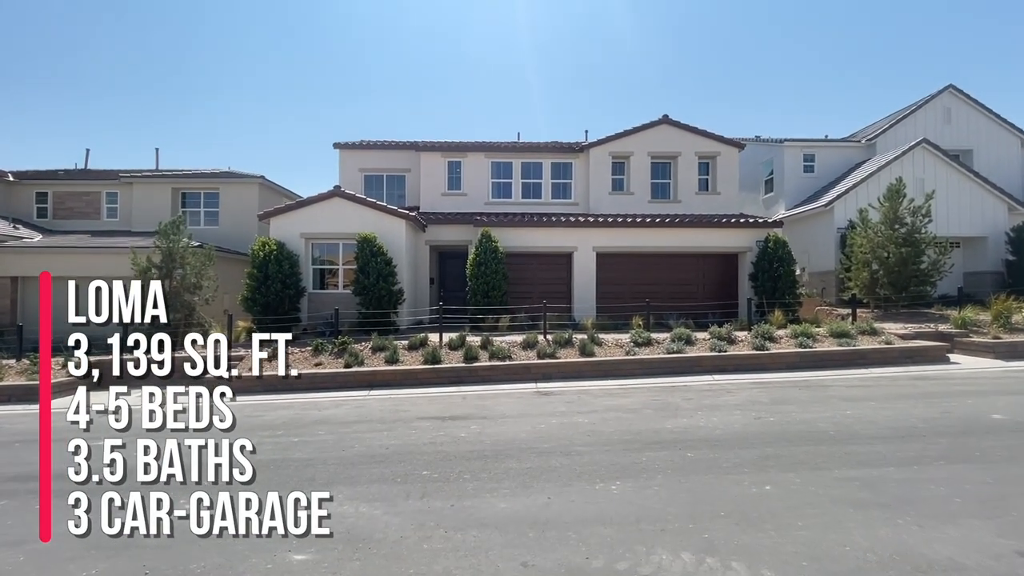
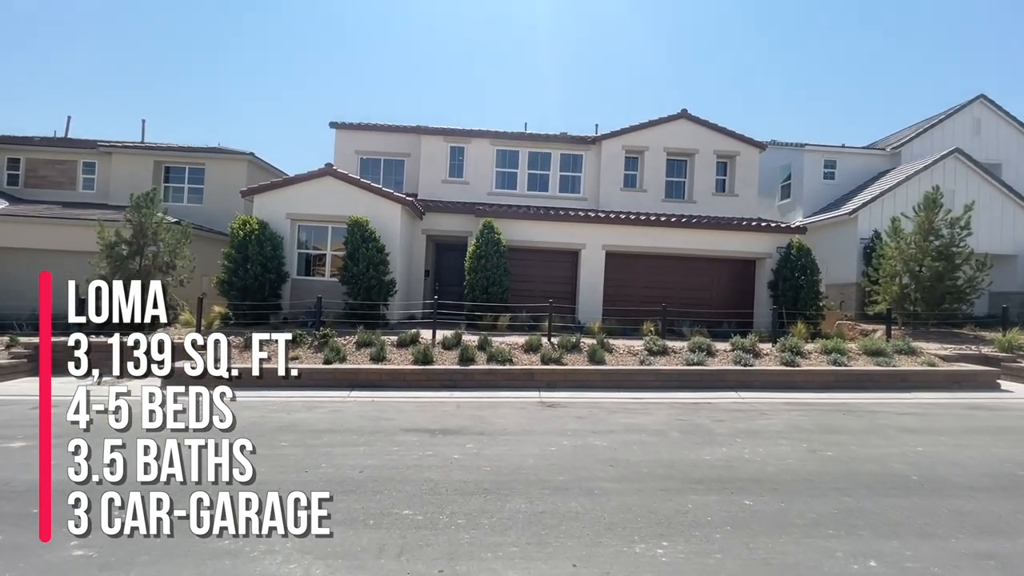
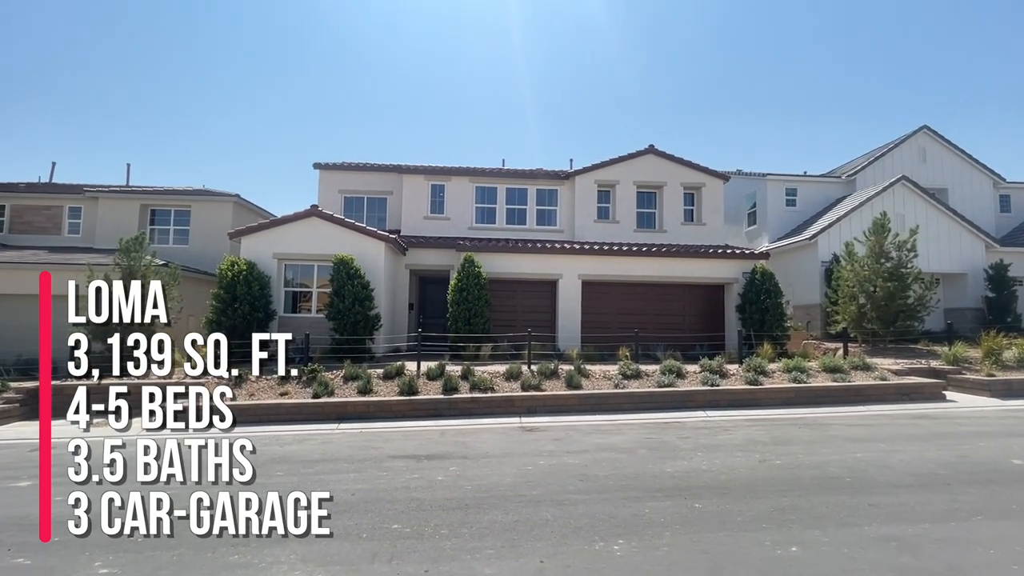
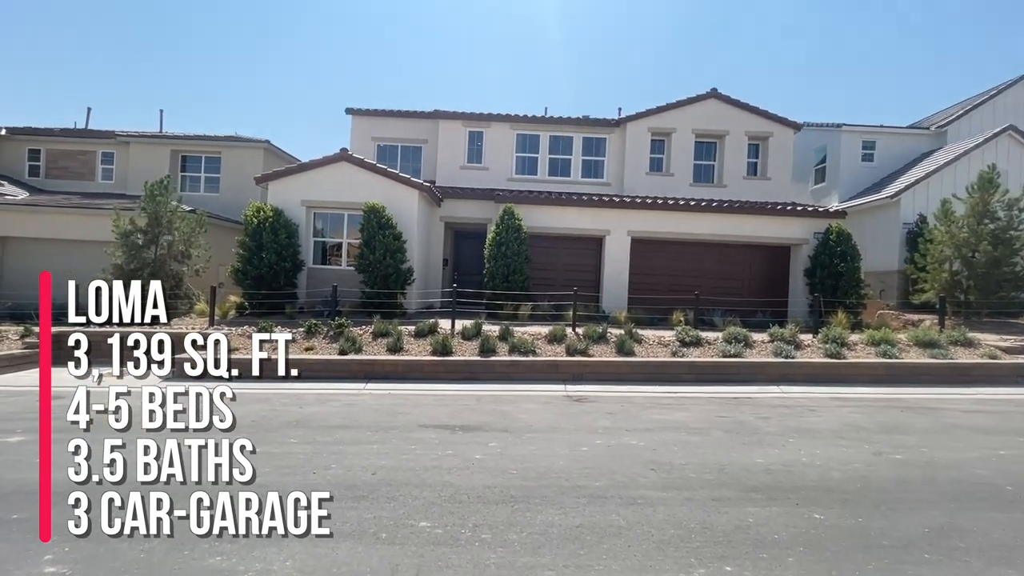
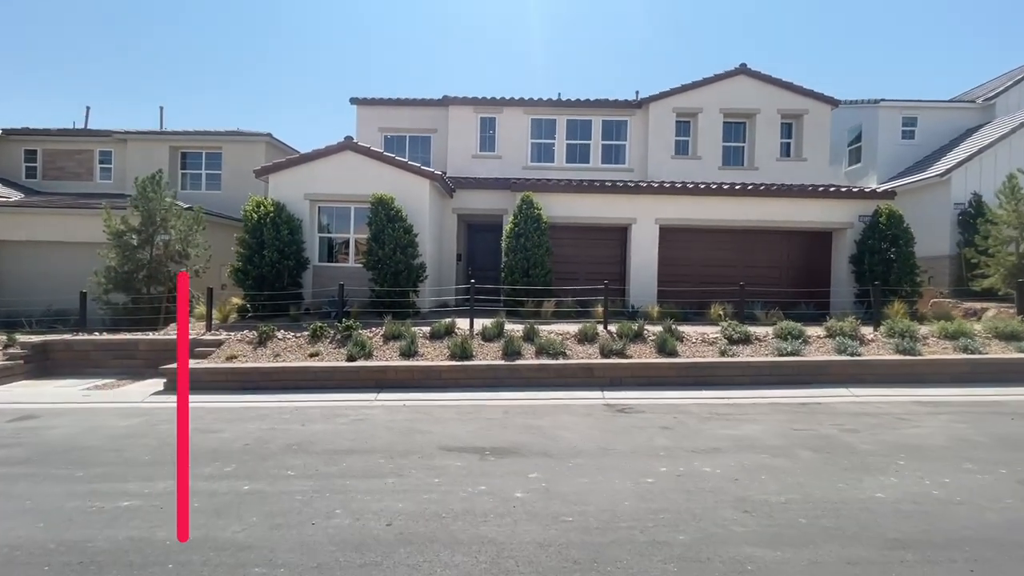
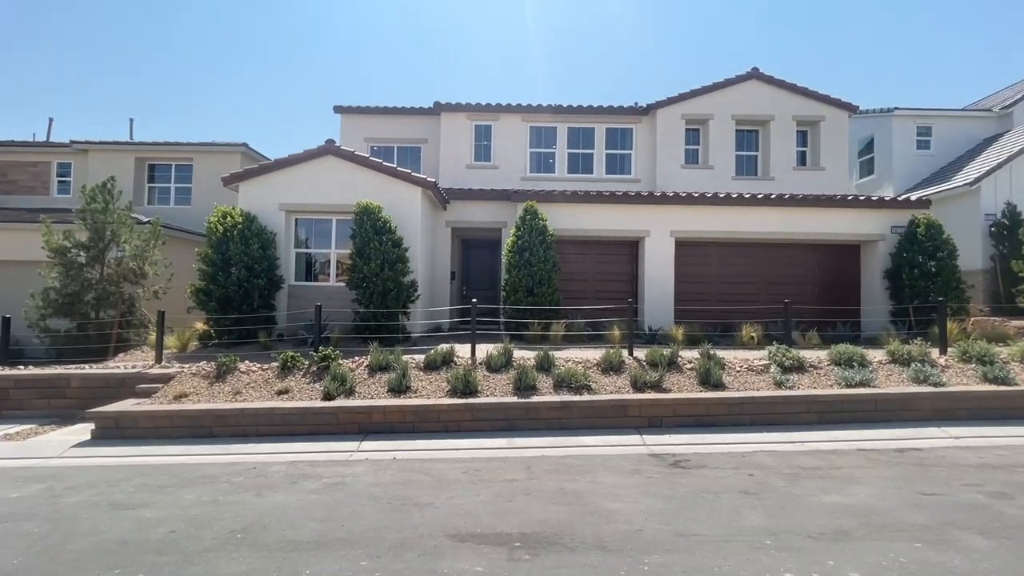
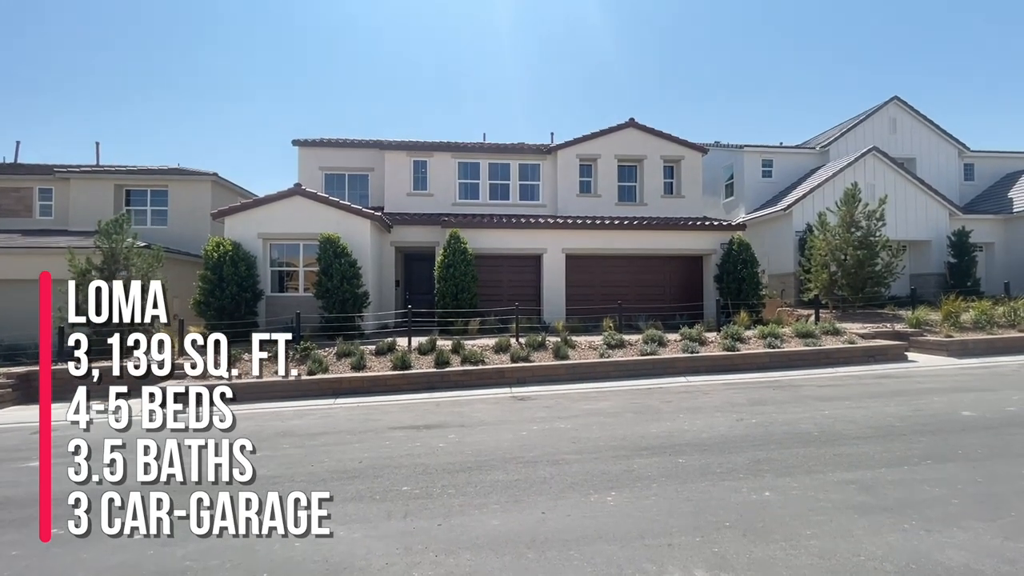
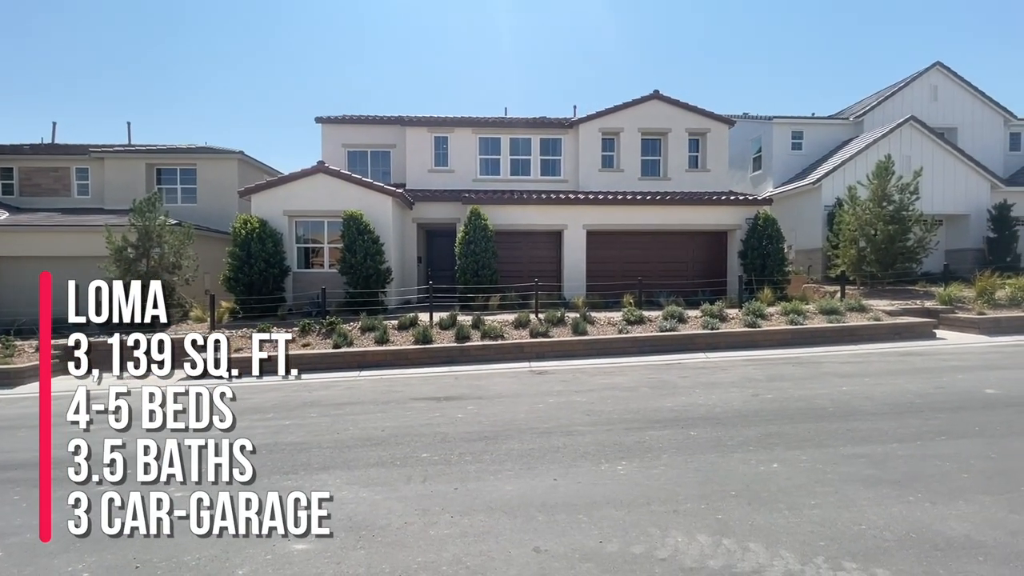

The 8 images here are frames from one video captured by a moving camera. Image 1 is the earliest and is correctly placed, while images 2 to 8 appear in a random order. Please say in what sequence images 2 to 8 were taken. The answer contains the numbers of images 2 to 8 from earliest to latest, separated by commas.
8, 7, 3, 2, 4, 5, 6
